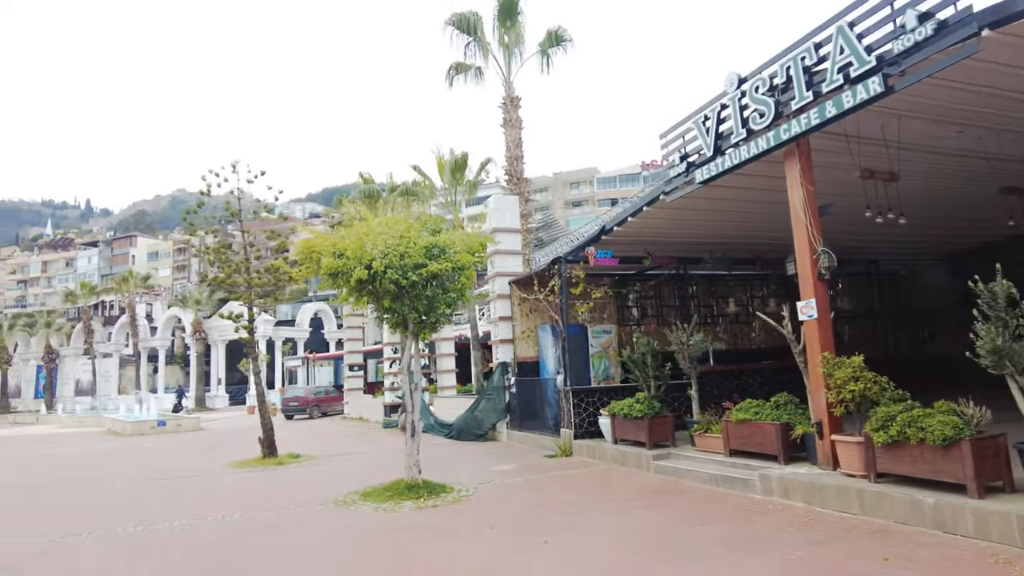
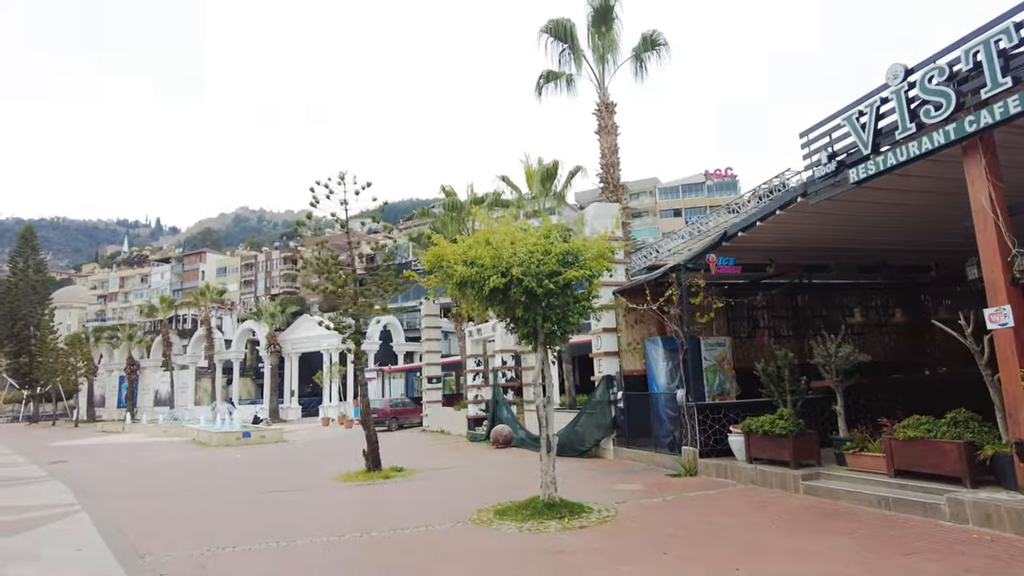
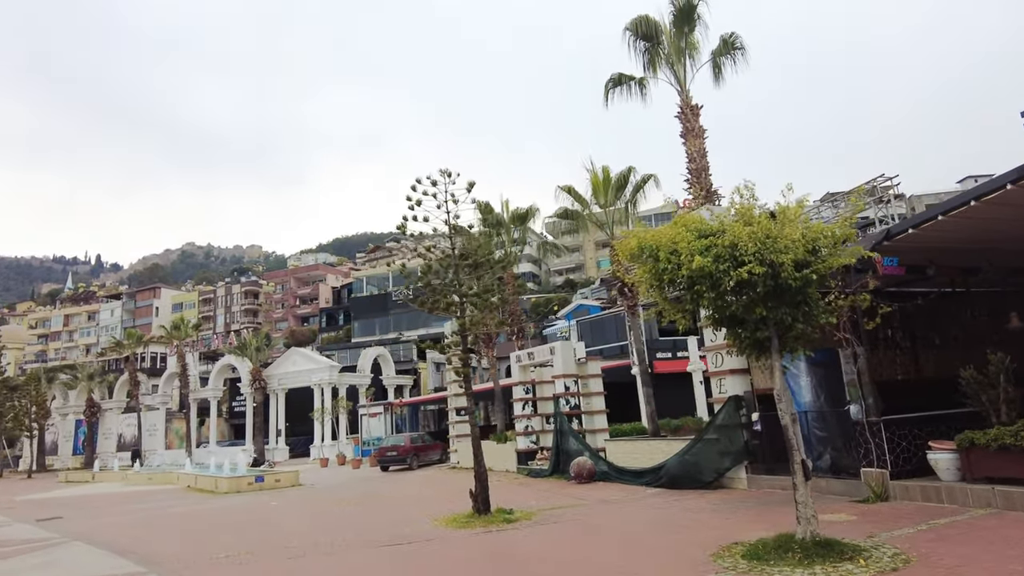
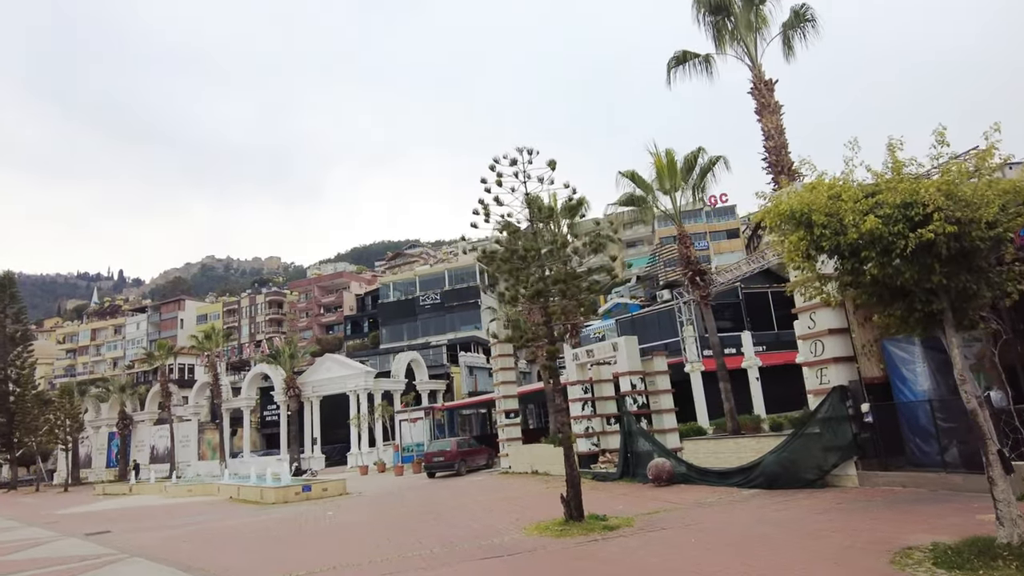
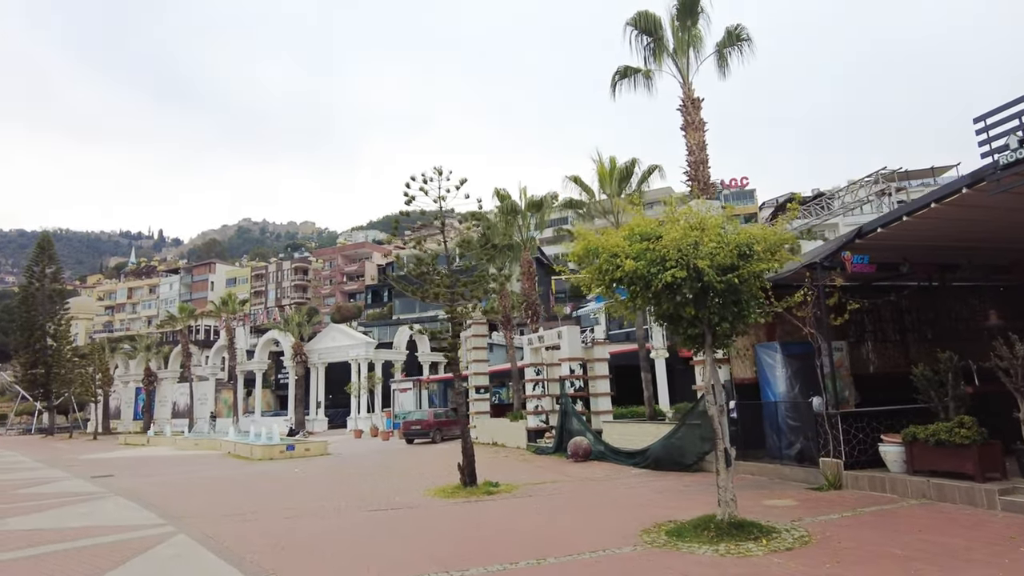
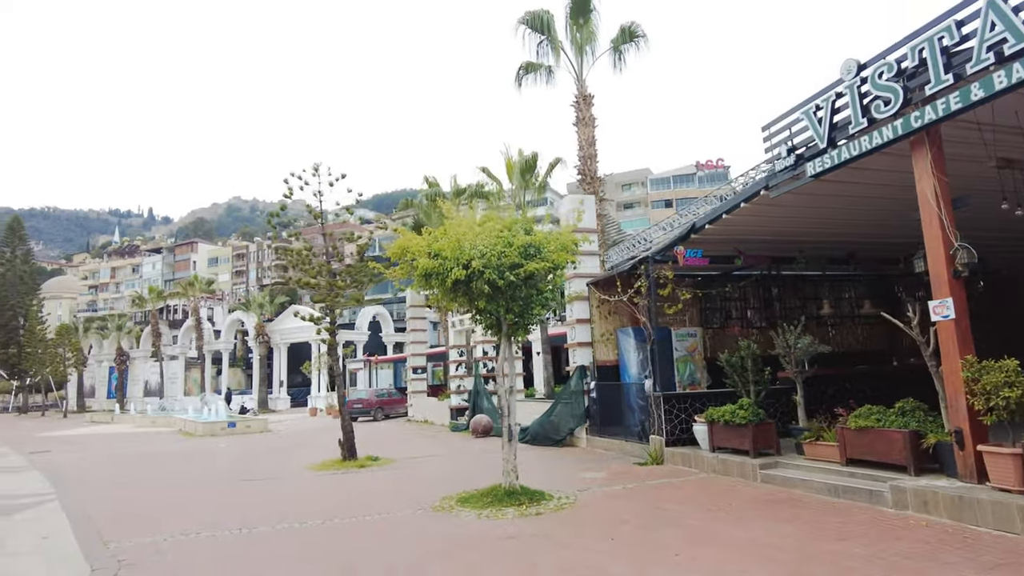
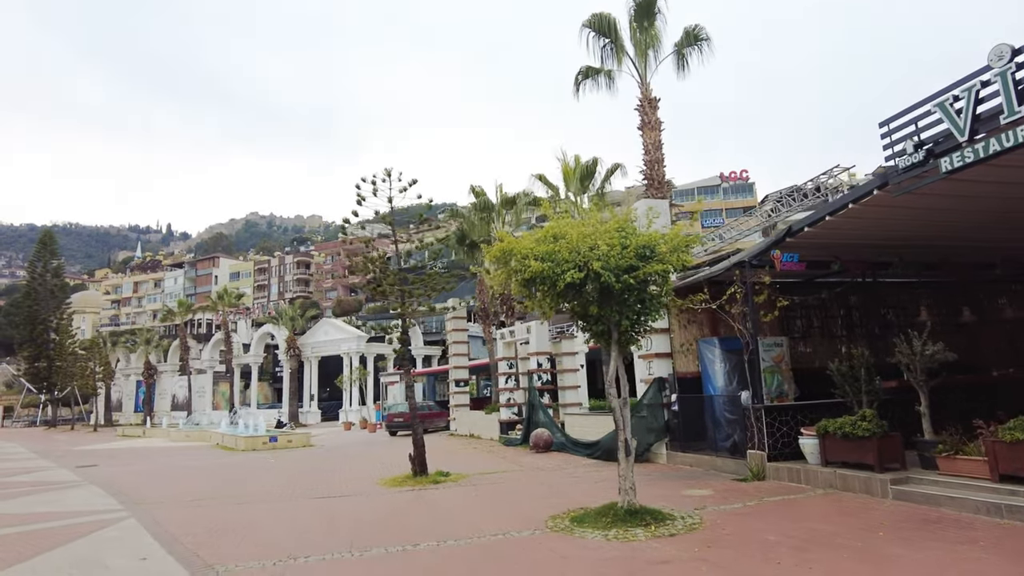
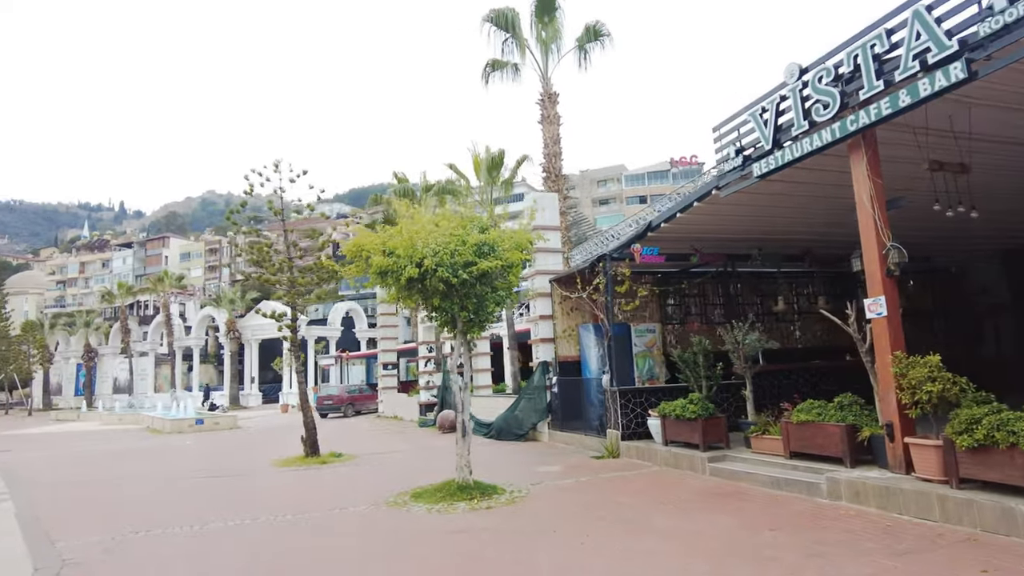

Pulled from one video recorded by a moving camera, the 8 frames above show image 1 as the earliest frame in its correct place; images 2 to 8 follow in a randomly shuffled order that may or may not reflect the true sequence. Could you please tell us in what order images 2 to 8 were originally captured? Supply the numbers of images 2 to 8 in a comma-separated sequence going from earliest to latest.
8, 6, 2, 7, 5, 3, 4
